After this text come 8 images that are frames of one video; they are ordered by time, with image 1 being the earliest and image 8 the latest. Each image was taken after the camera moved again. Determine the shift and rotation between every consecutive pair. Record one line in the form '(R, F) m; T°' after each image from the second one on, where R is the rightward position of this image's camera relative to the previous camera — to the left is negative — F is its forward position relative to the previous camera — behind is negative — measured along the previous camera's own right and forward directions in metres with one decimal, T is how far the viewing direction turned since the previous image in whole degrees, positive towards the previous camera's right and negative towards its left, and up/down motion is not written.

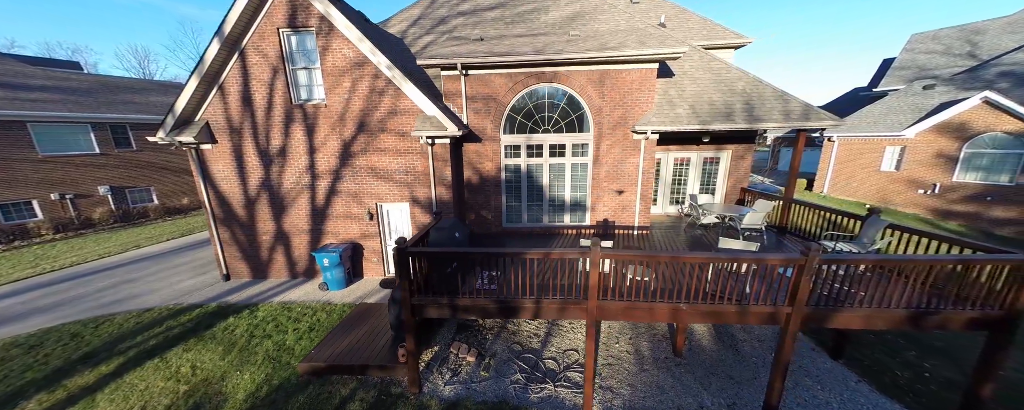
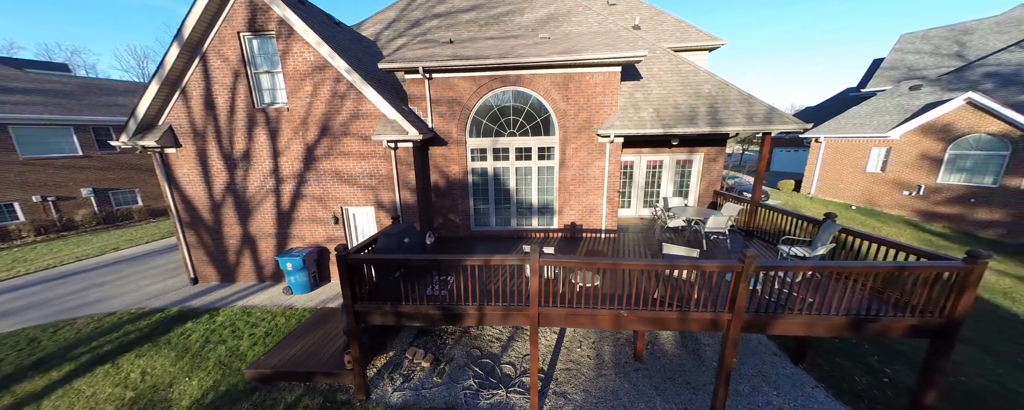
(+1.0, 0.0) m; 0°
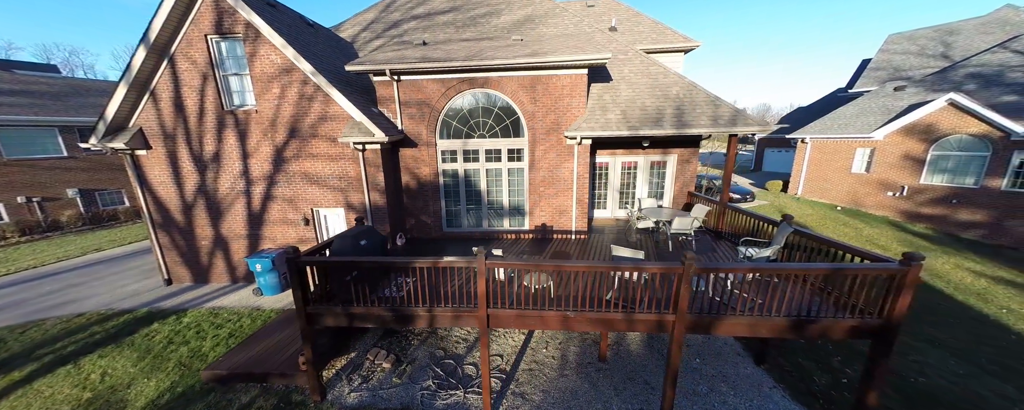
(+0.9, 0.0) m; 0°
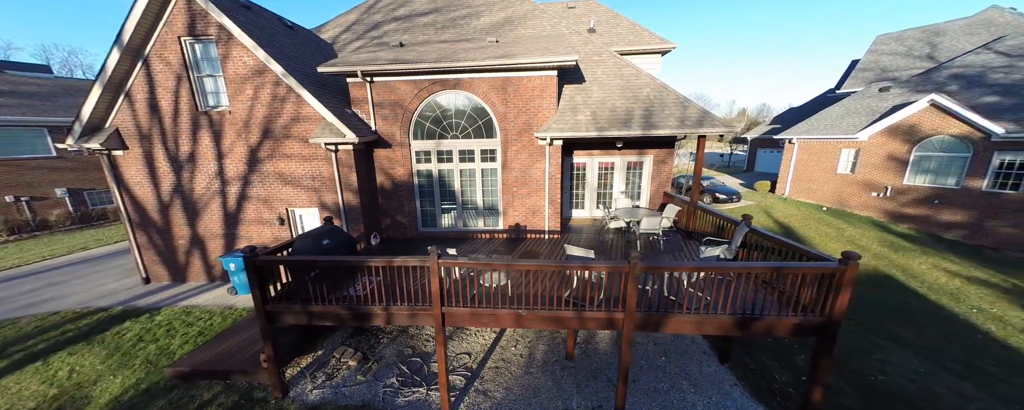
(+0.8, -0.1) m; 0°
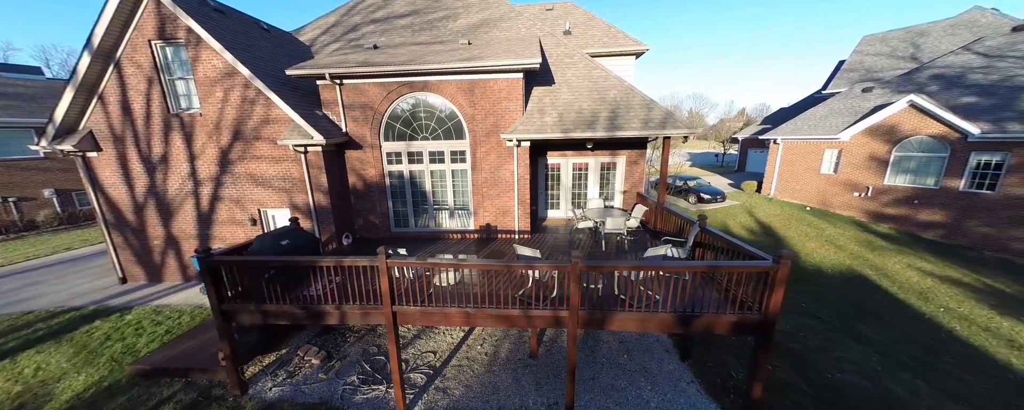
(+0.9, -0.1) m; 0°
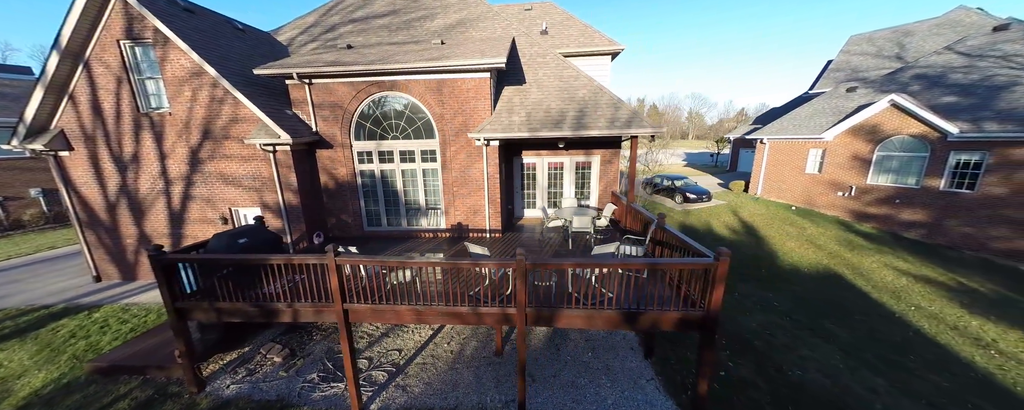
(+0.9, 0.0) m; 0°
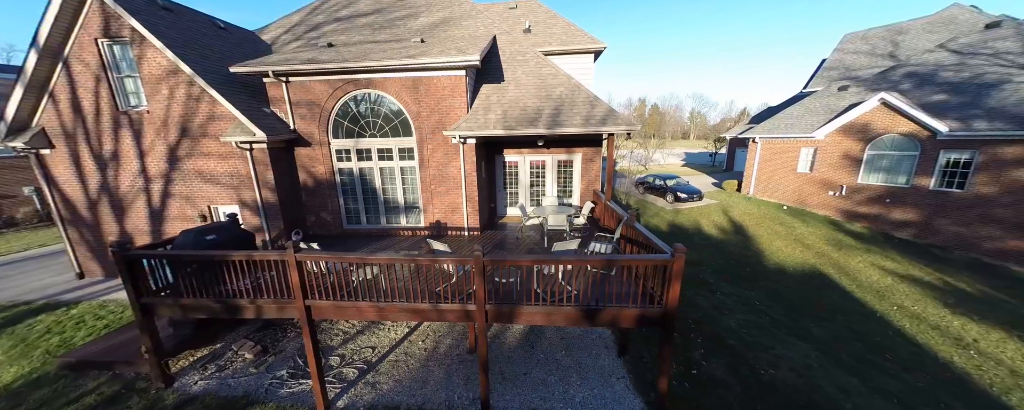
(+0.7, 0.0) m; 0°
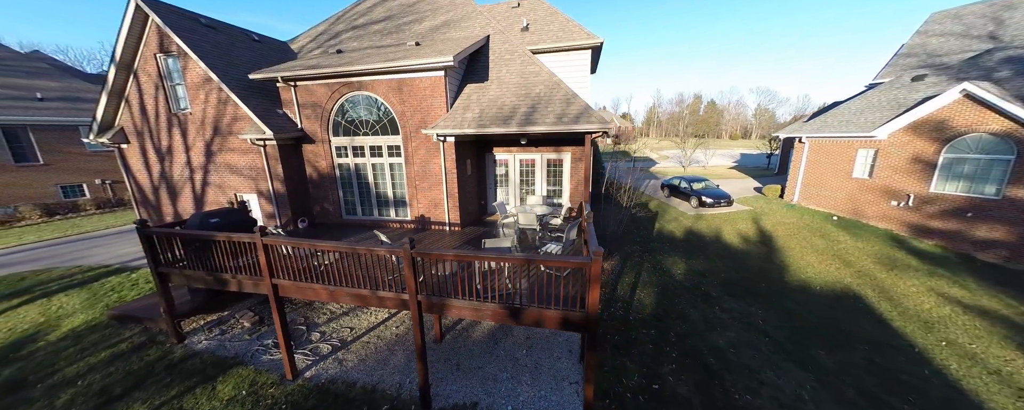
(+1.9, 0.0) m; -8°
